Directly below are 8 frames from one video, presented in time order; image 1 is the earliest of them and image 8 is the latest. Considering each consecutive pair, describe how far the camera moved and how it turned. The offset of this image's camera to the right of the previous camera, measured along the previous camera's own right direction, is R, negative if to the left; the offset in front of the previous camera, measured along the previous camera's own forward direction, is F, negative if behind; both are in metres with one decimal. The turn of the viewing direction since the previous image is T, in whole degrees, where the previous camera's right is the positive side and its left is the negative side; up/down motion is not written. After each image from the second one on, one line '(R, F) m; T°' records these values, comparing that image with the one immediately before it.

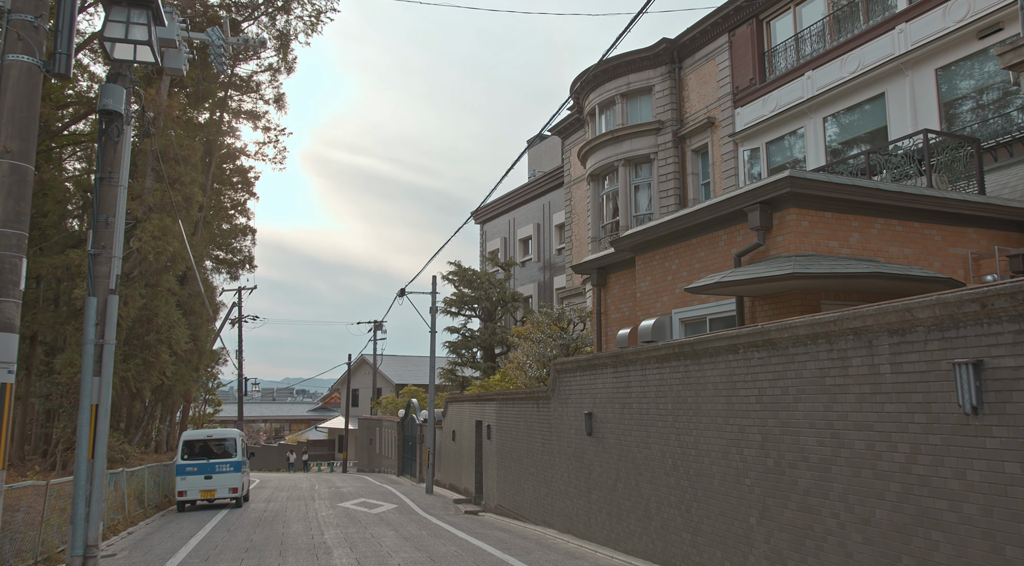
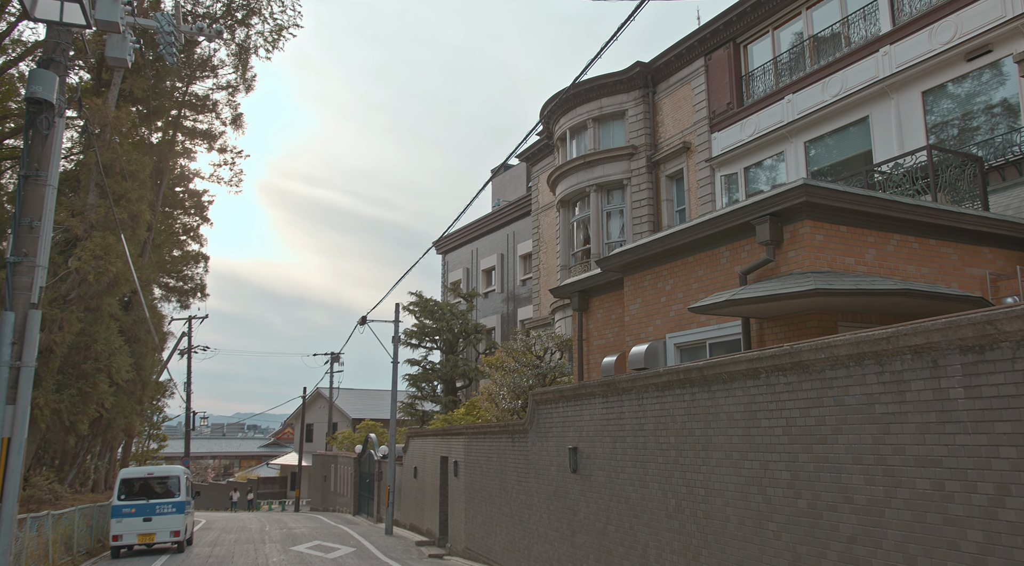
(-0.3, +1.1) m; +3°
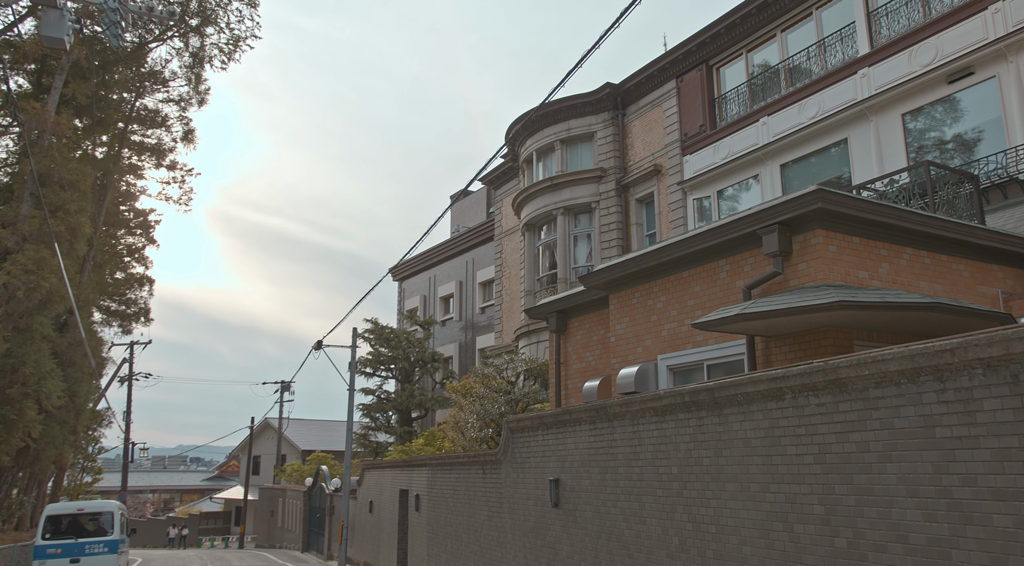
(-0.3, +0.9) m; +3°
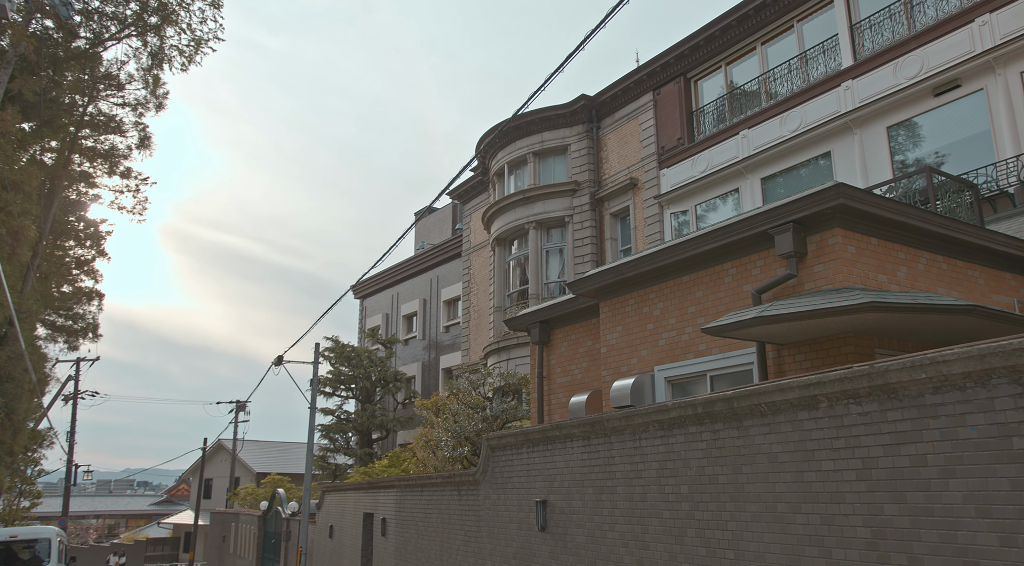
(-0.3, +0.8) m; +3°
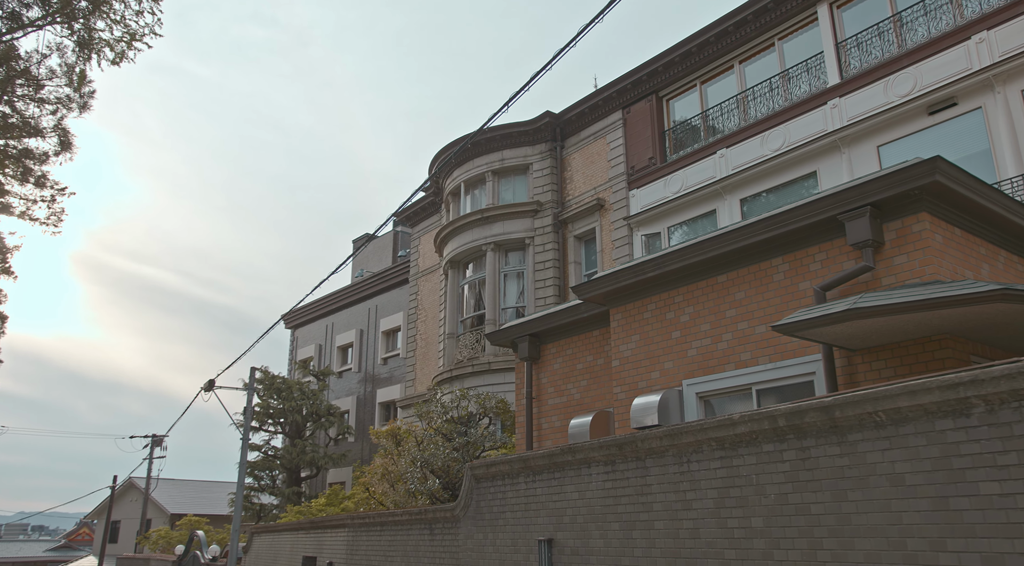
(-0.8, +1.5) m; +5°
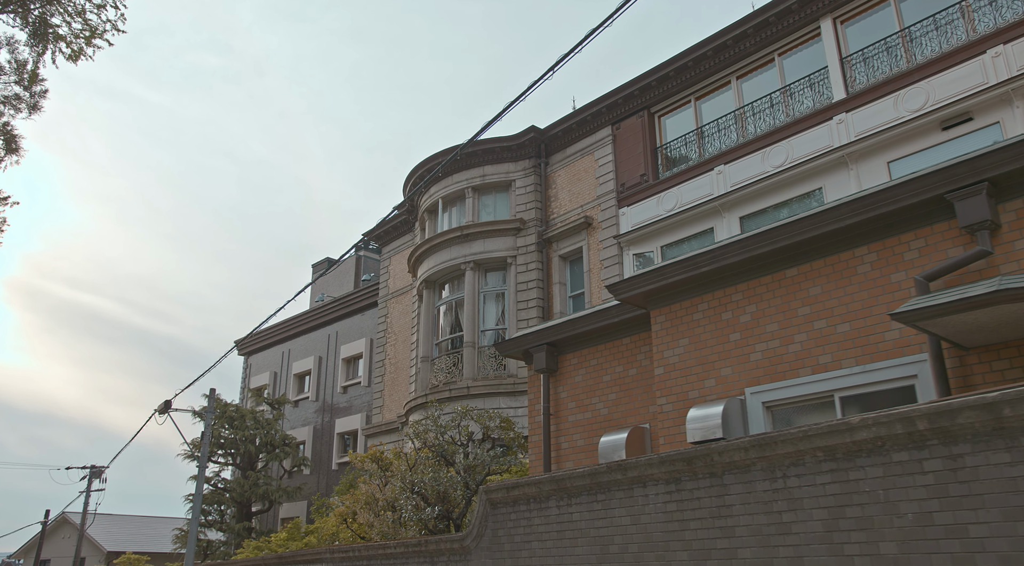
(-0.8, +1.1) m; +3°
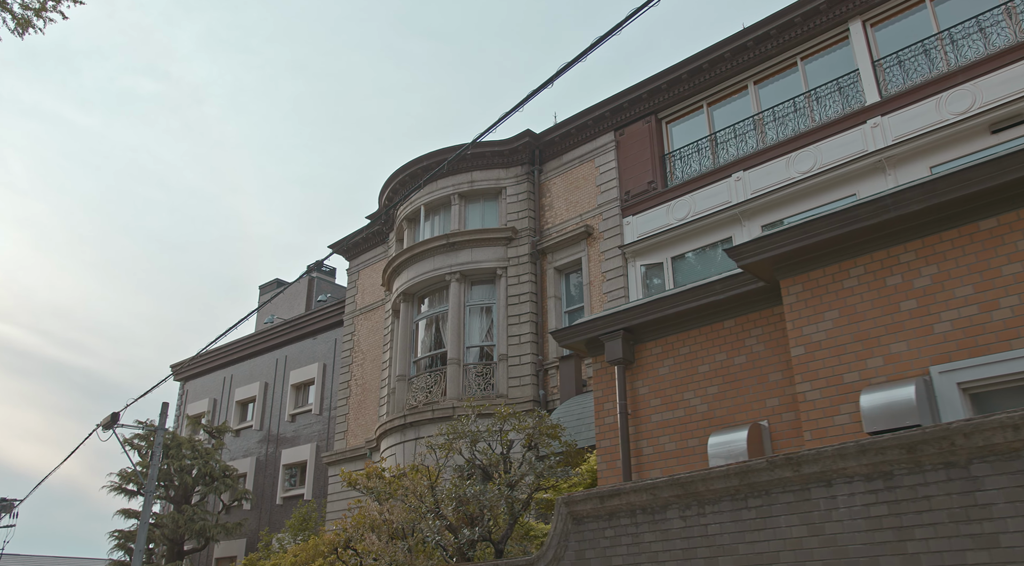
(-1.3, +1.6) m; +5°
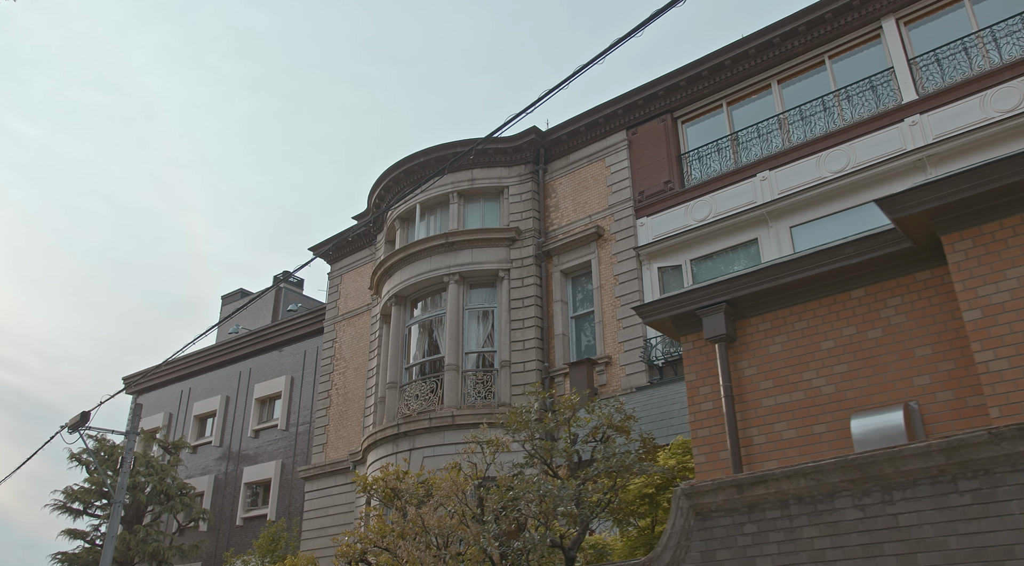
(-1.1, +1.1) m; +3°
